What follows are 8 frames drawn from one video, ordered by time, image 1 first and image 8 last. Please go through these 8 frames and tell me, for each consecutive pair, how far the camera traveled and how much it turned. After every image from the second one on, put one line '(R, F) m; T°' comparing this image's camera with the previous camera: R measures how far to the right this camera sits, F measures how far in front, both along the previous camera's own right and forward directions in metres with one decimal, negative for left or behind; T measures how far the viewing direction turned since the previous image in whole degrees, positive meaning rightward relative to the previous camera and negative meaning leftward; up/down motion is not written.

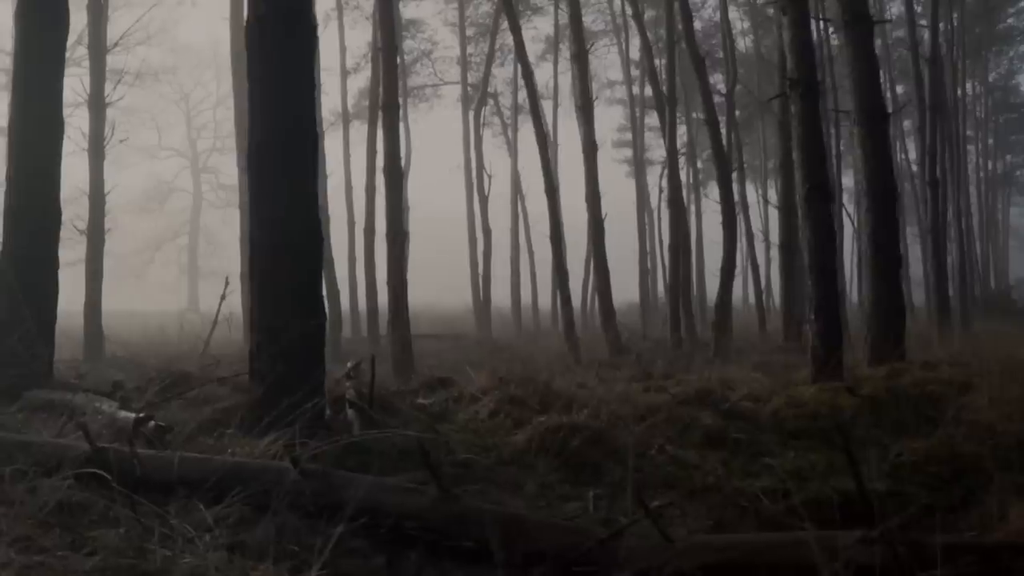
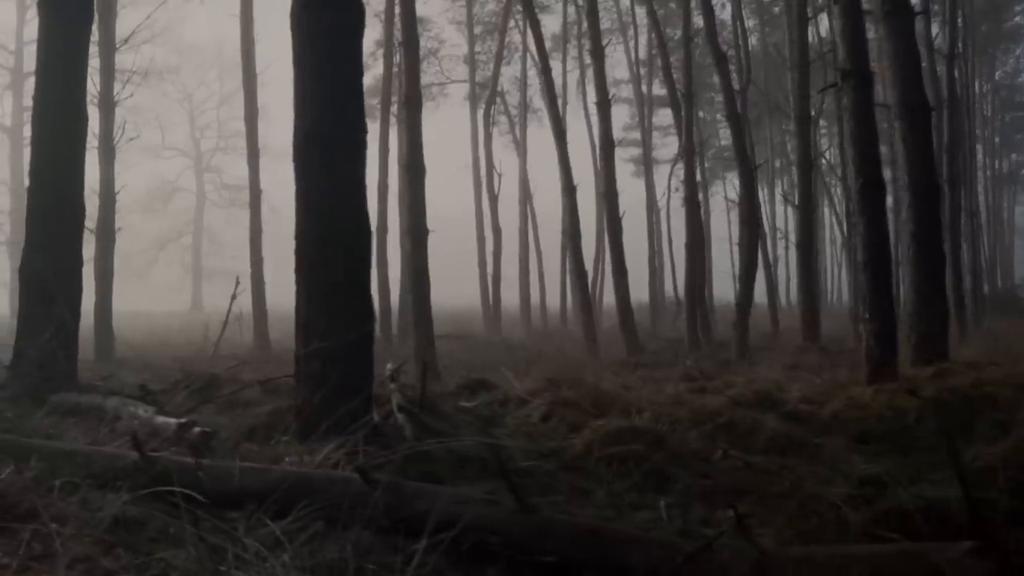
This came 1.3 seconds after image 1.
(-0.4, +0.3) m; 0°
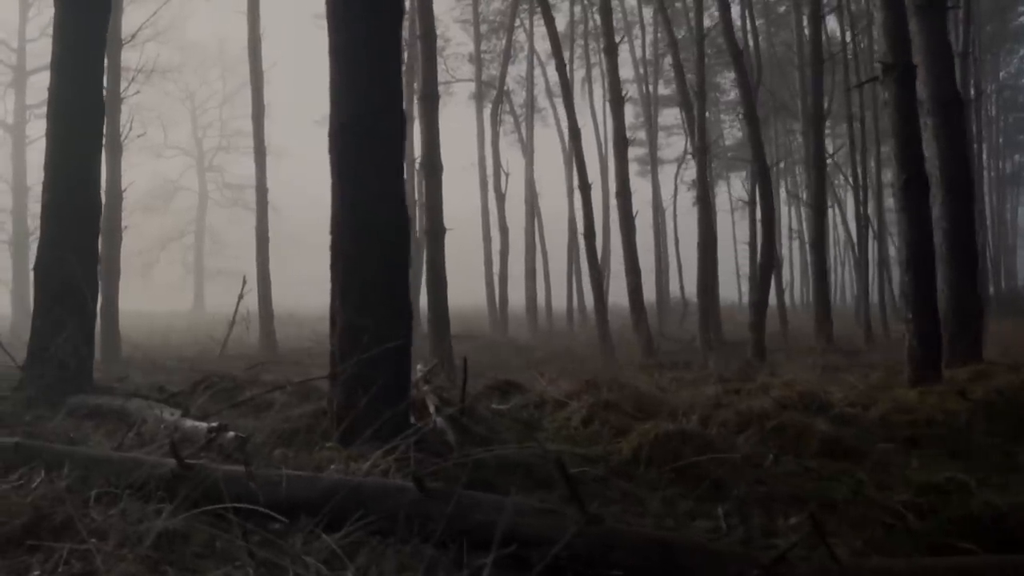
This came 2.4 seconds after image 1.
(-0.3, +0.3) m; 0°
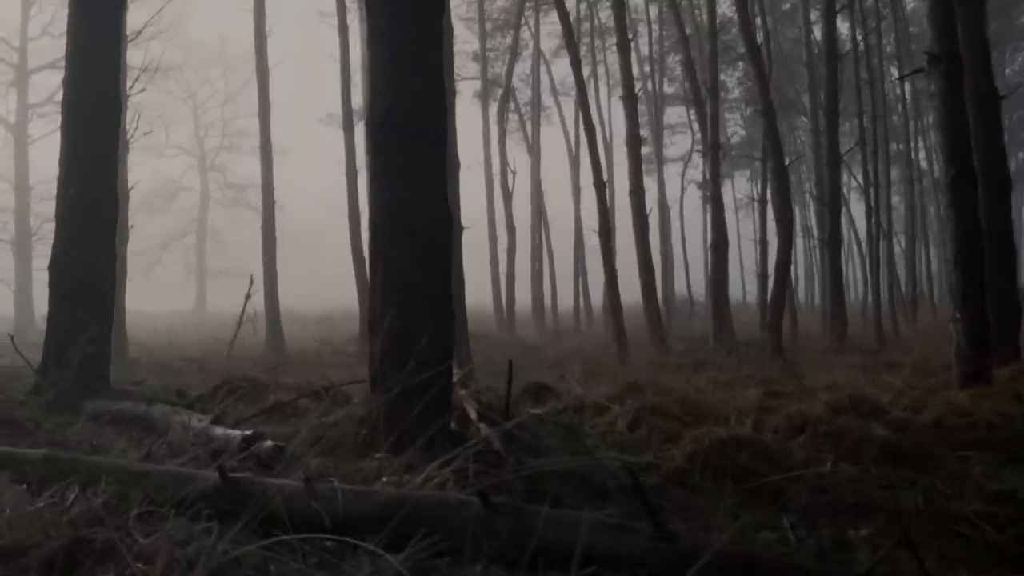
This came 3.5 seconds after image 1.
(-0.3, +0.3) m; 0°
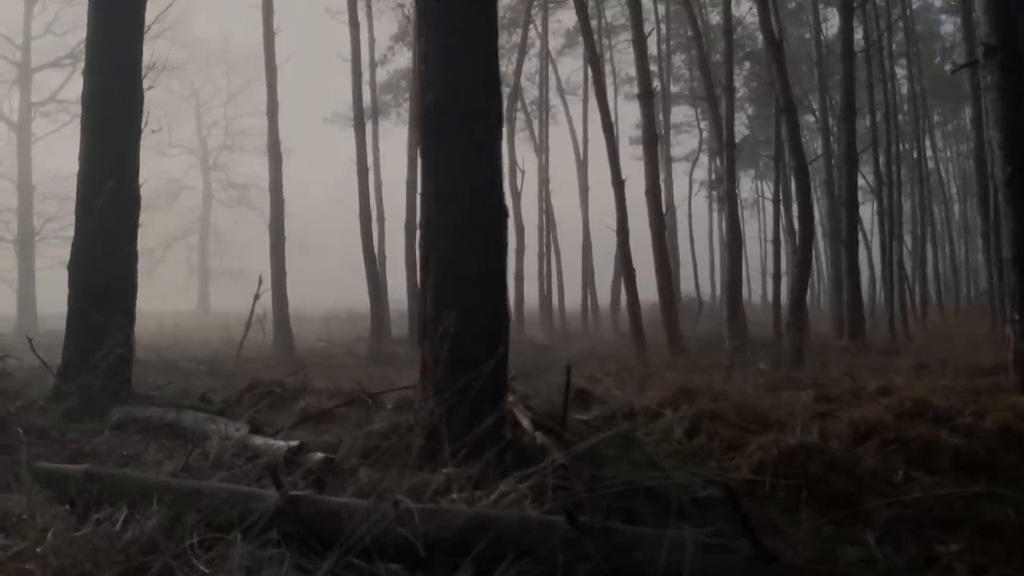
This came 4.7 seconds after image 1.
(-0.4, +0.3) m; 0°
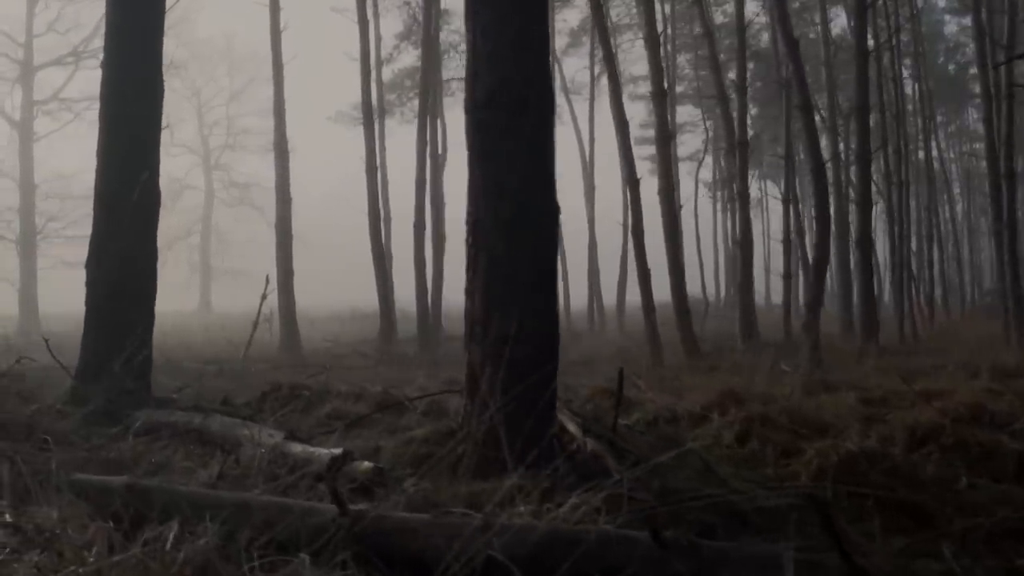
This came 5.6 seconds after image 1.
(-0.3, +0.3) m; 0°
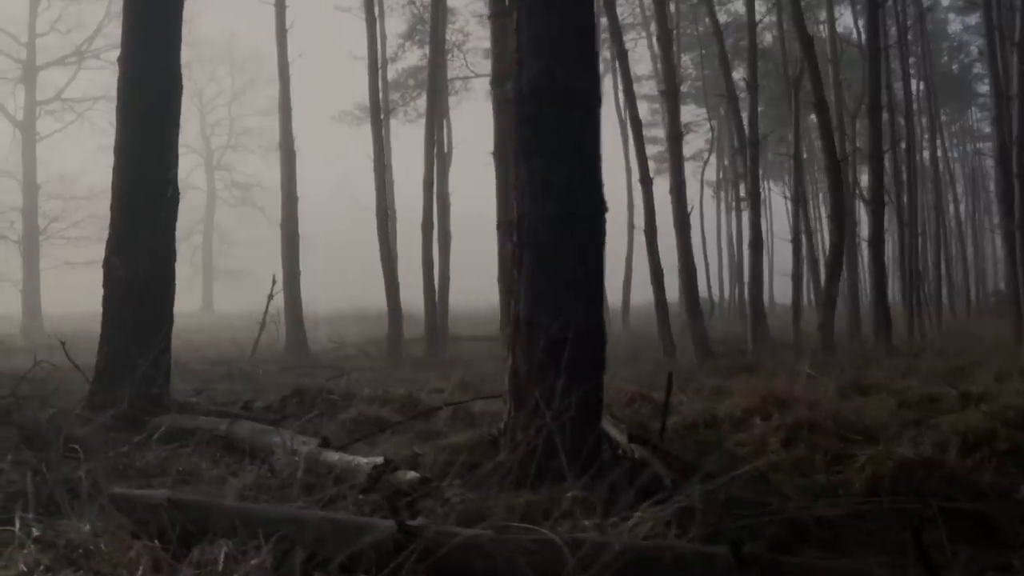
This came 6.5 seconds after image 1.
(-0.2, +0.2) m; 0°
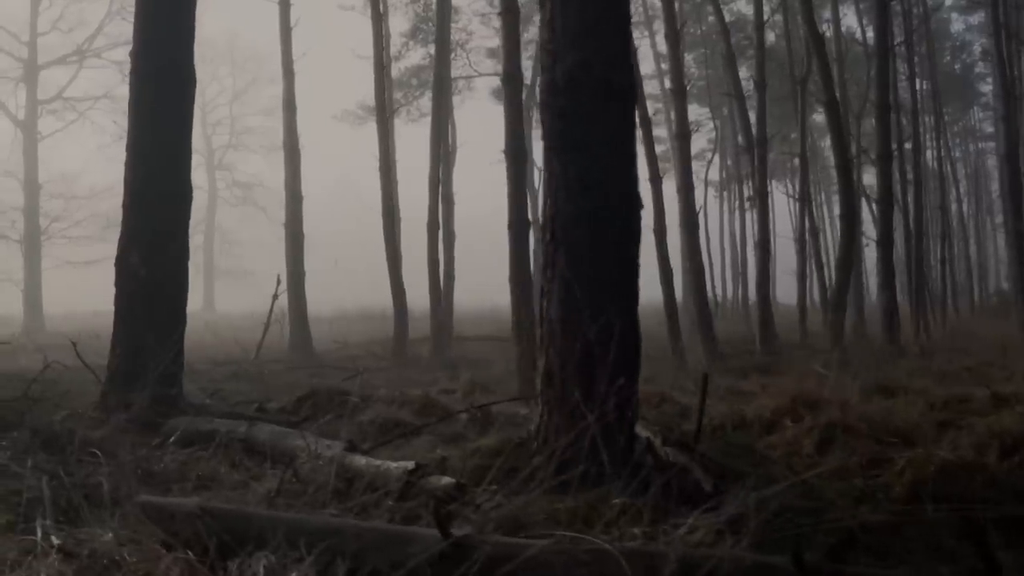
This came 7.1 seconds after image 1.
(-0.2, +0.2) m; 0°
